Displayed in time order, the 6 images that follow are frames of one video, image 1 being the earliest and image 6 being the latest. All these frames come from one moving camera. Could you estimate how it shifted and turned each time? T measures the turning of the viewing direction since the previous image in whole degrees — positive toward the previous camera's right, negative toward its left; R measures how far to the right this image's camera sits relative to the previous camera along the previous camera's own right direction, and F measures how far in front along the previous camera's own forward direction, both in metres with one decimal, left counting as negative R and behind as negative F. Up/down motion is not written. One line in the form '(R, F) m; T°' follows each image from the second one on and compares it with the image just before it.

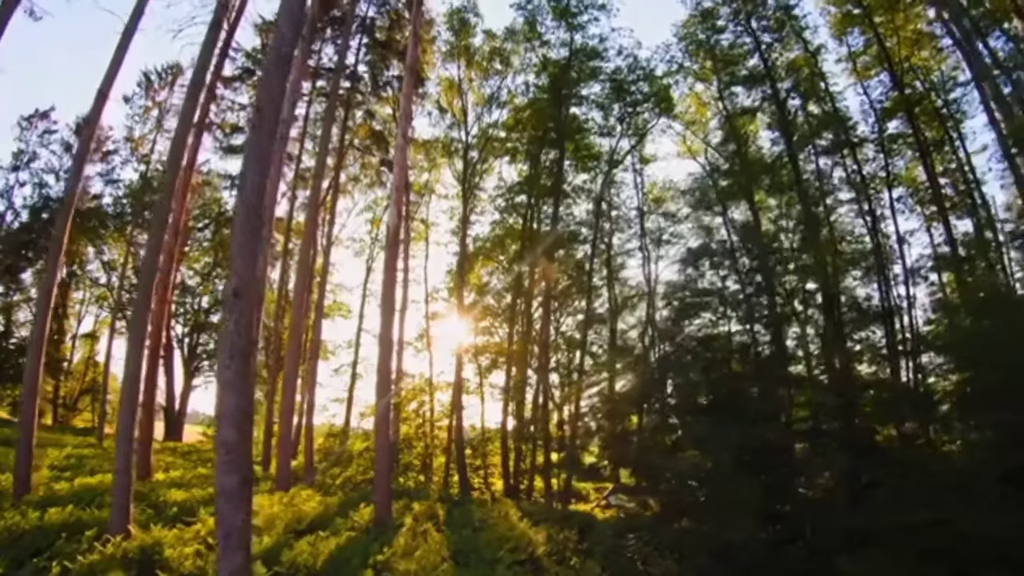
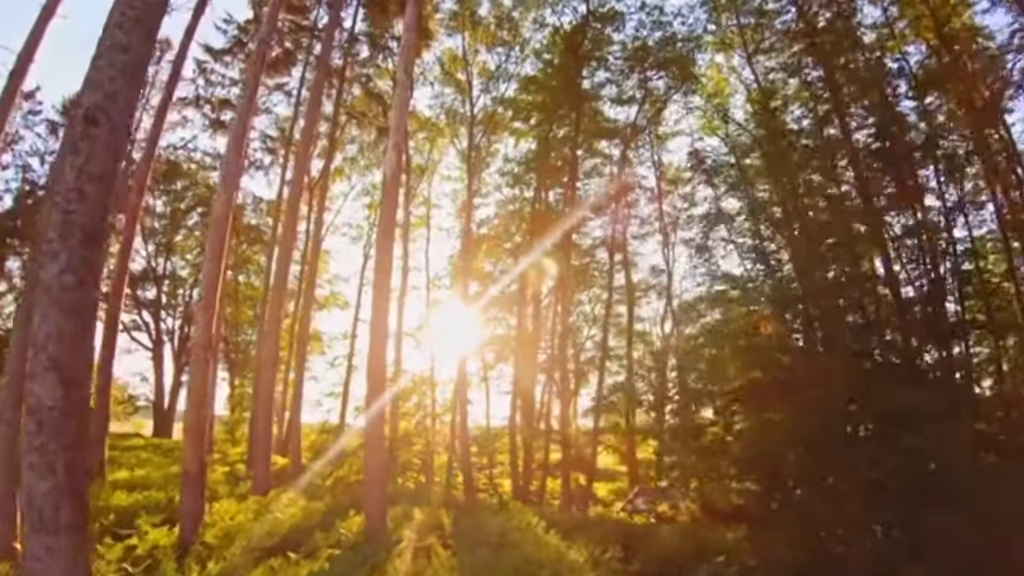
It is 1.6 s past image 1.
(-0.2, +1.9) m; 0°
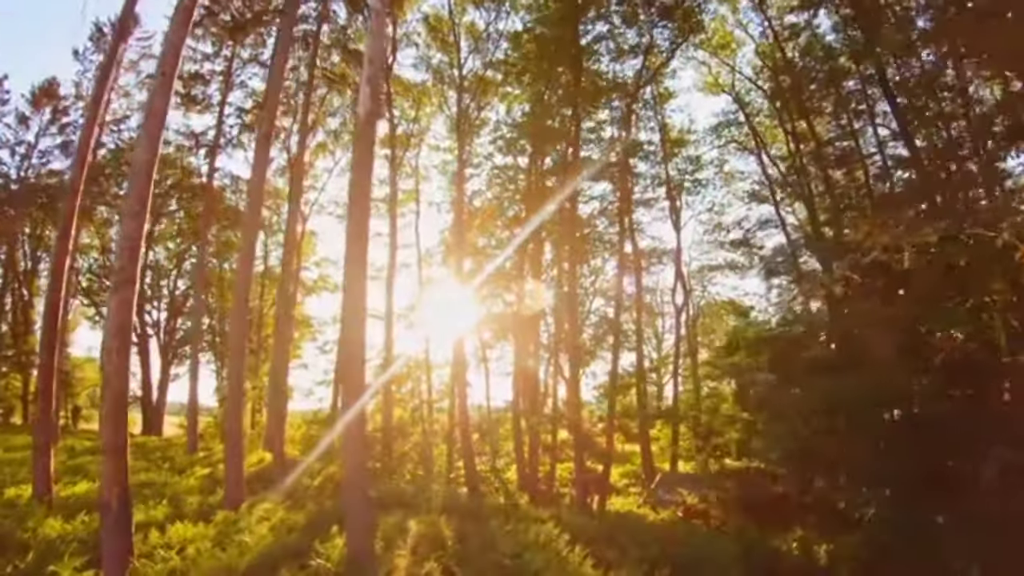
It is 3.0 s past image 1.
(-0.1, +1.6) m; 0°
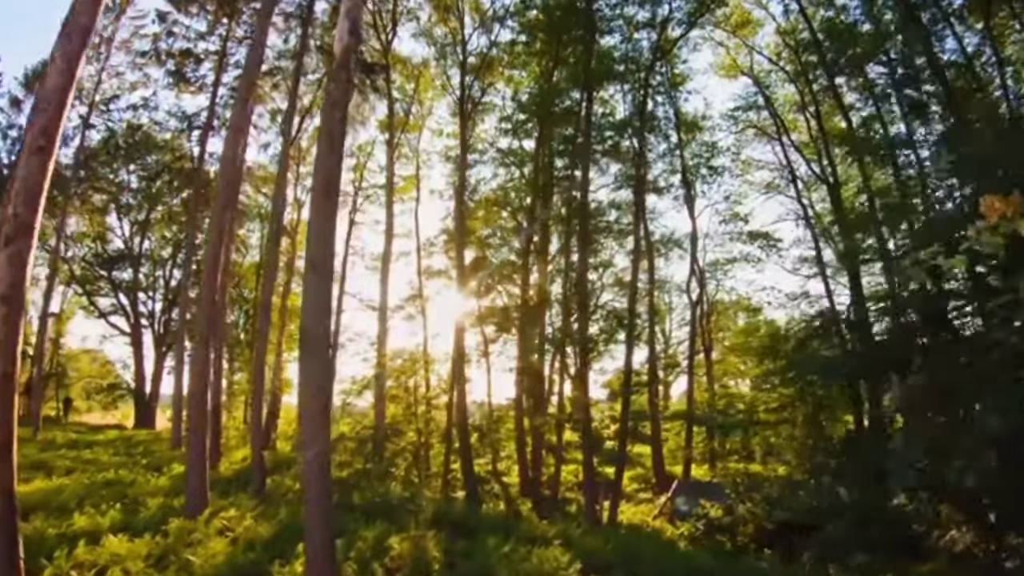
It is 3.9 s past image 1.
(0.0, +1.2) m; 0°
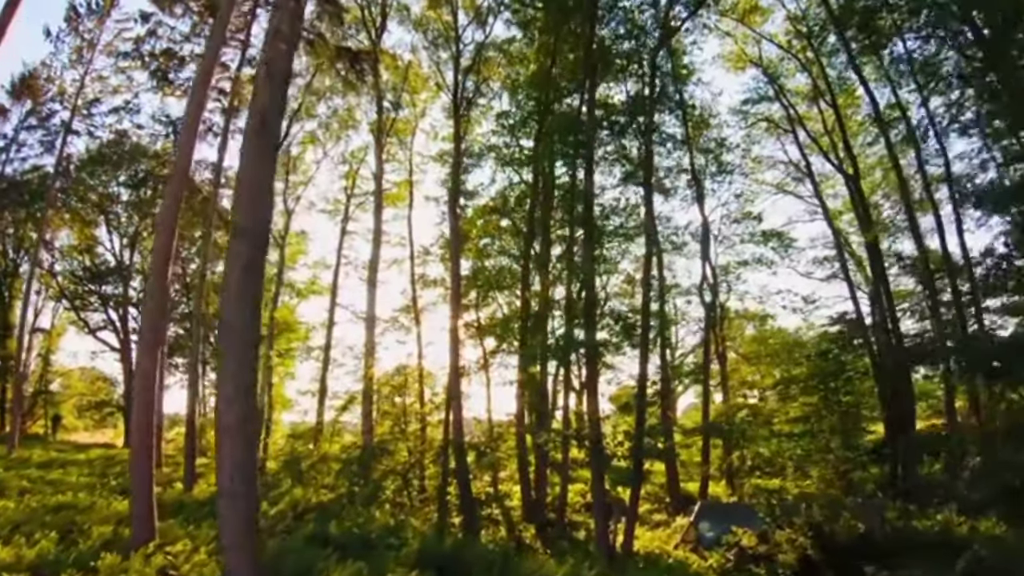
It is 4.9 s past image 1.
(0.0, +1.3) m; 0°
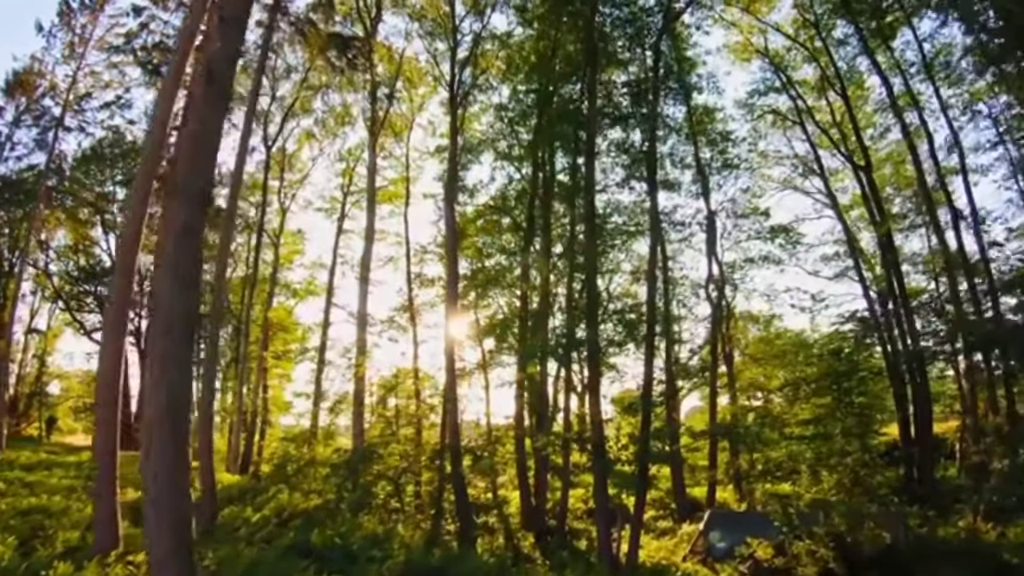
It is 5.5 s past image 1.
(+0.1, +0.6) m; 0°
